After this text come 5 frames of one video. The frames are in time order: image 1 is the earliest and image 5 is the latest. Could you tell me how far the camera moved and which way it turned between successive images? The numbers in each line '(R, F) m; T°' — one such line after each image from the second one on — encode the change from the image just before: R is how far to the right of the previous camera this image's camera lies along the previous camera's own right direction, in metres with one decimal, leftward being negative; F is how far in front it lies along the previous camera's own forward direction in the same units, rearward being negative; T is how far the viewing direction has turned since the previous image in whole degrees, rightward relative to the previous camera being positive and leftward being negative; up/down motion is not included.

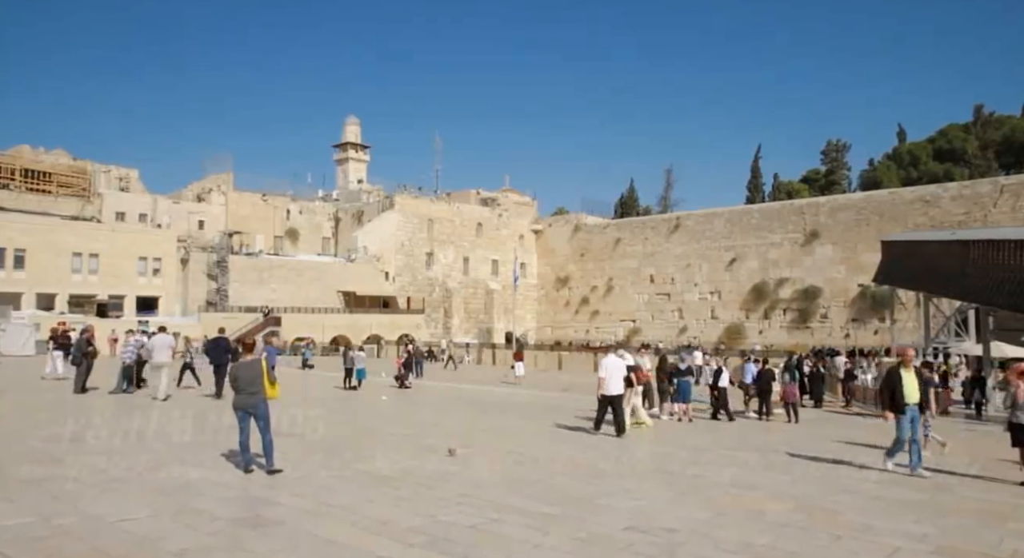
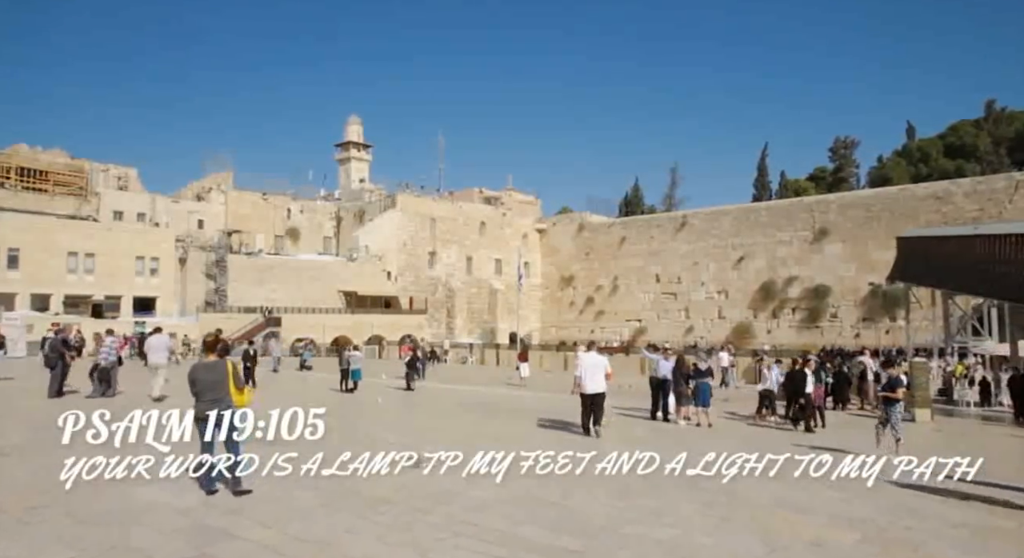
(0.0, +0.5) m; 0°
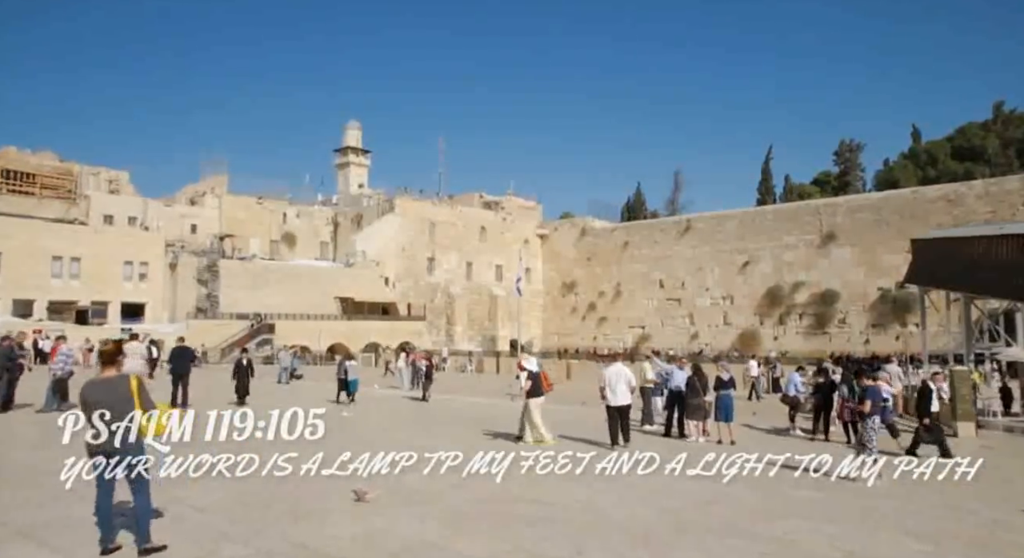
(0.0, +0.8) m; 0°
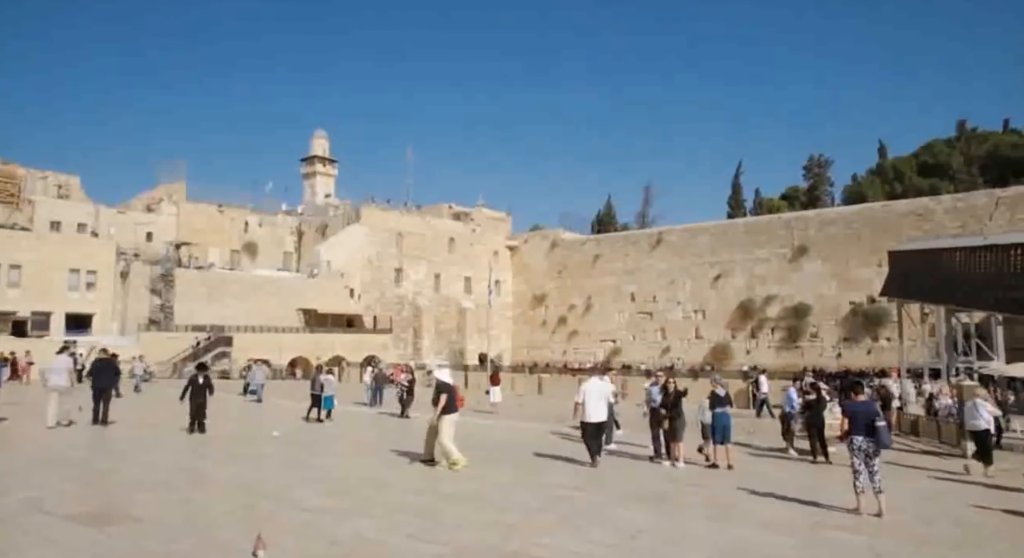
(0.0, +0.8) m; +2°
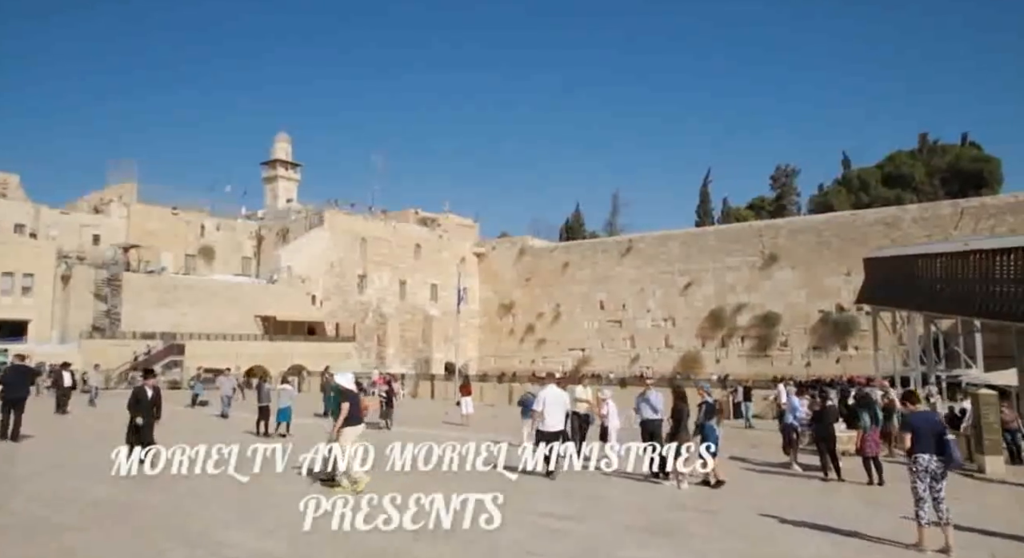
(-0.1, +0.8) m; +2°
